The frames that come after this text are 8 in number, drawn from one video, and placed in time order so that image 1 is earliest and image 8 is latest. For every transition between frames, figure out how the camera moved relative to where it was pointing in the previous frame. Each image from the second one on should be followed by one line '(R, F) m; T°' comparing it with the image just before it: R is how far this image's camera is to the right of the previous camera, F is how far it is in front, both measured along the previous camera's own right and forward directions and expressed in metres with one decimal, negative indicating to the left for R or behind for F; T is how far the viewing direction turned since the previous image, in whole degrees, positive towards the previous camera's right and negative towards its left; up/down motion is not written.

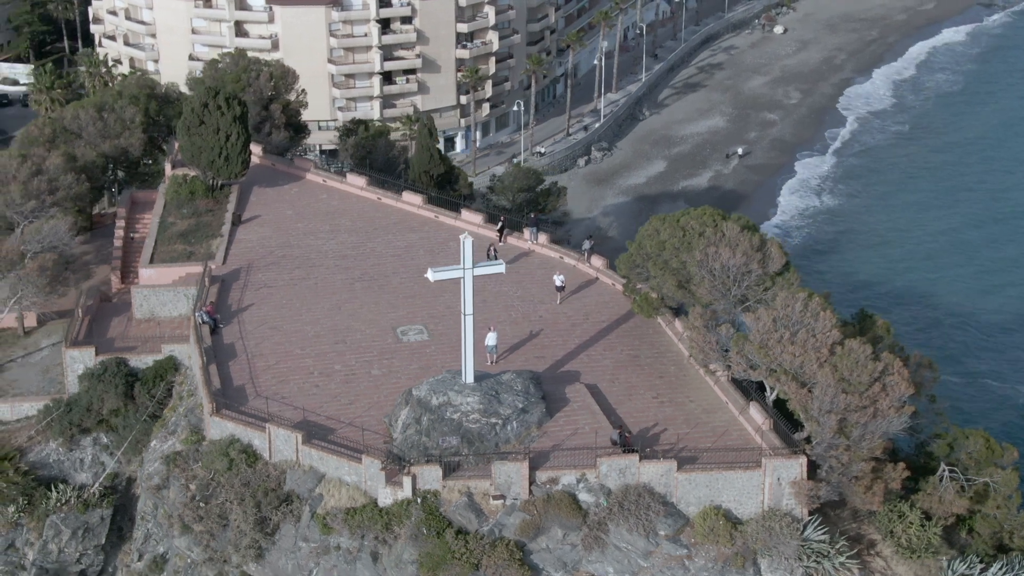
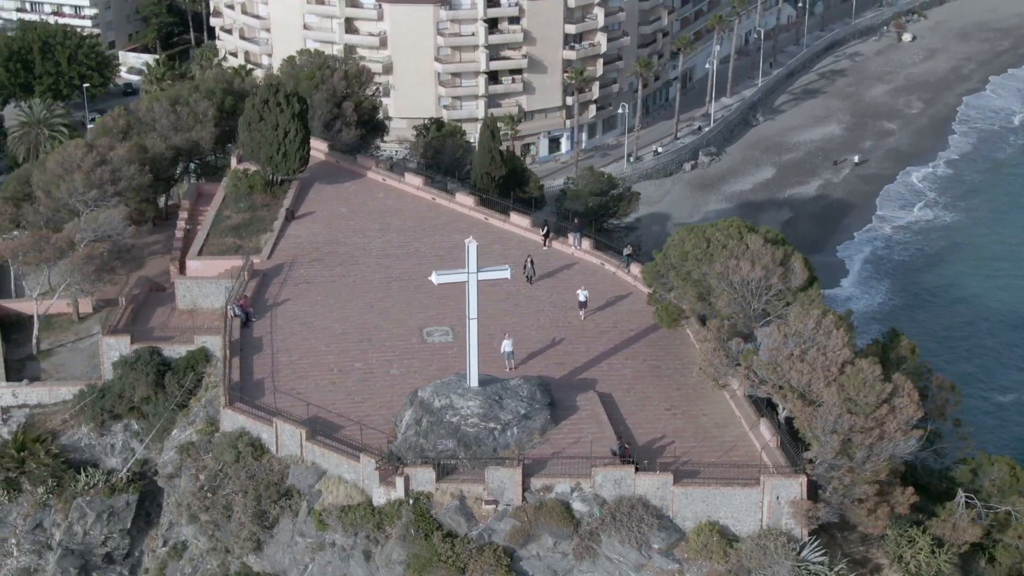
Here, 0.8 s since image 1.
(+3.4, +0.1) m; -5°
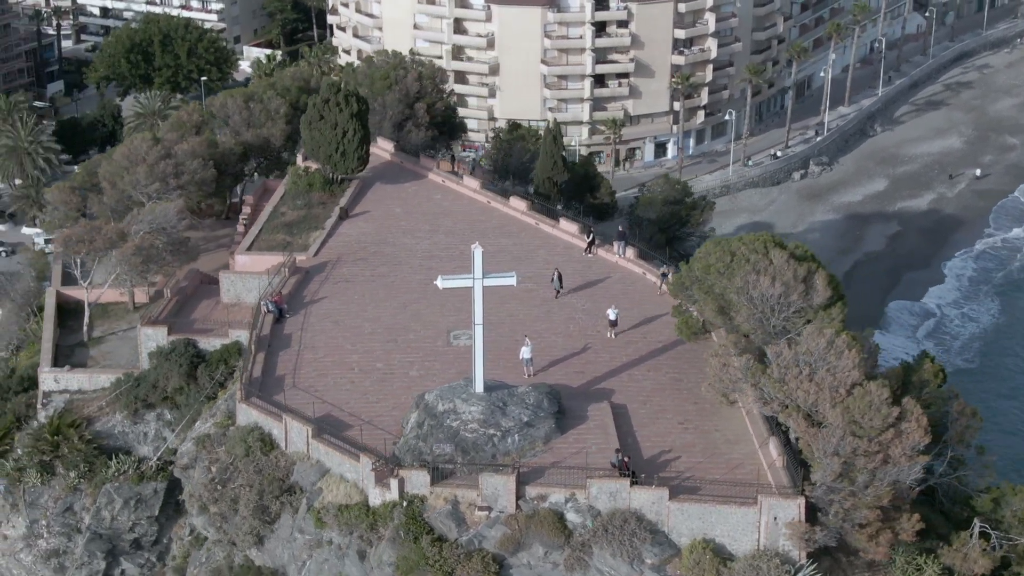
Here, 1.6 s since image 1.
(+3.4, +0.2) m; -5°
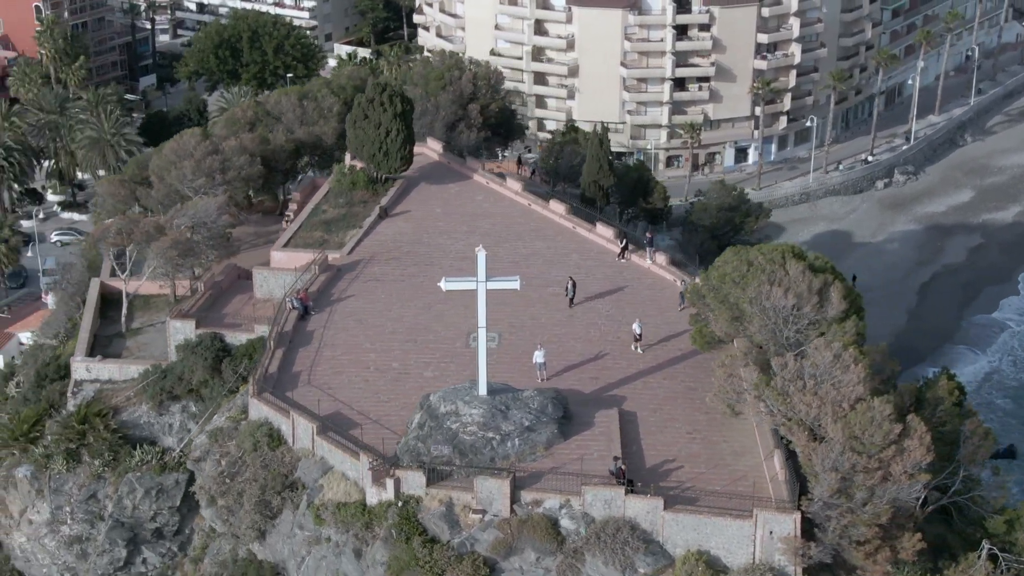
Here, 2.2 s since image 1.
(+2.6, +0.1) m; -4°
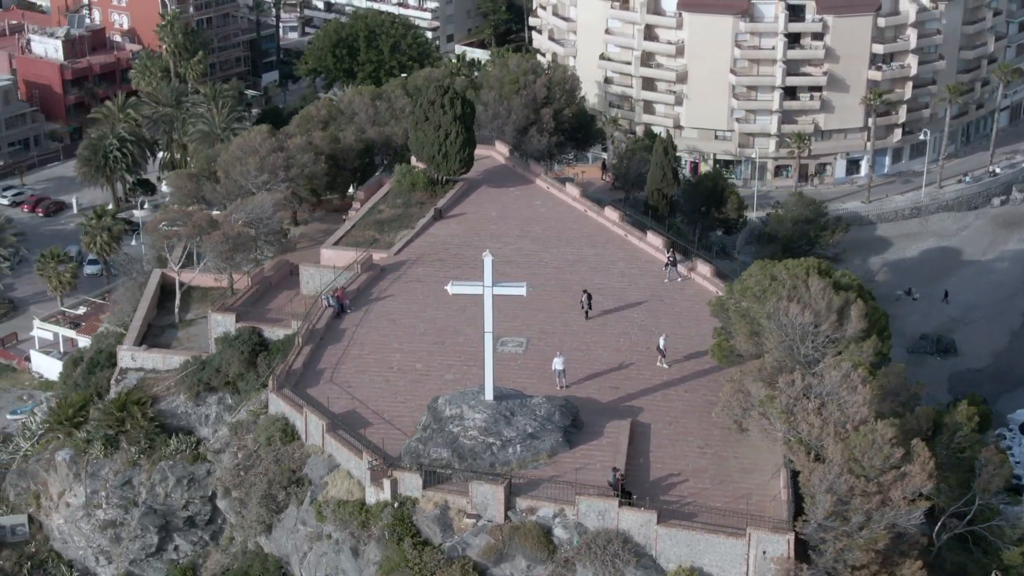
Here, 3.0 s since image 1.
(+3.4, +0.2) m; -5°
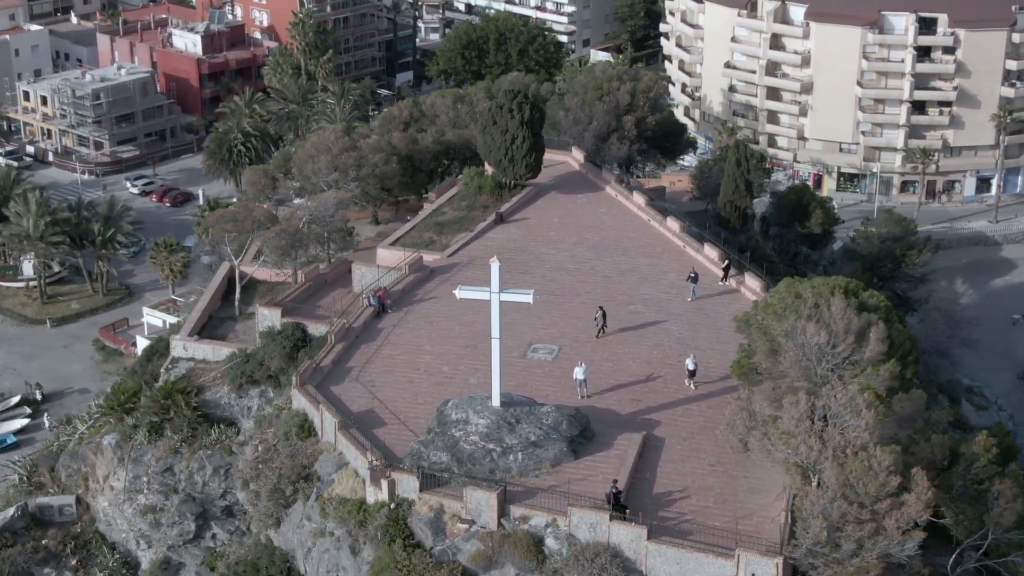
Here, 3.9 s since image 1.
(+3.9, +0.3) m; -6°
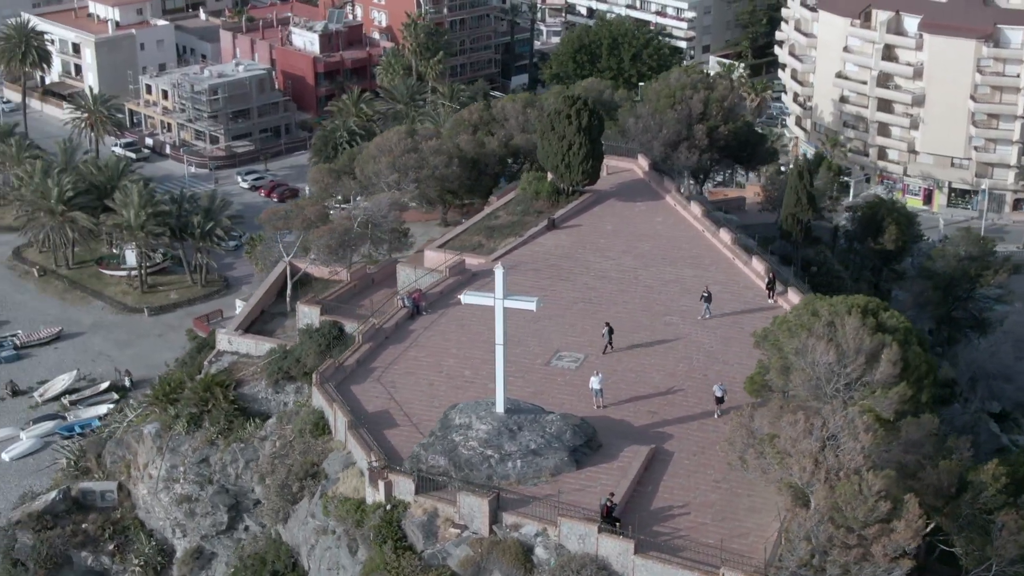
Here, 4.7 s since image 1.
(+3.4, +0.2) m; -5°
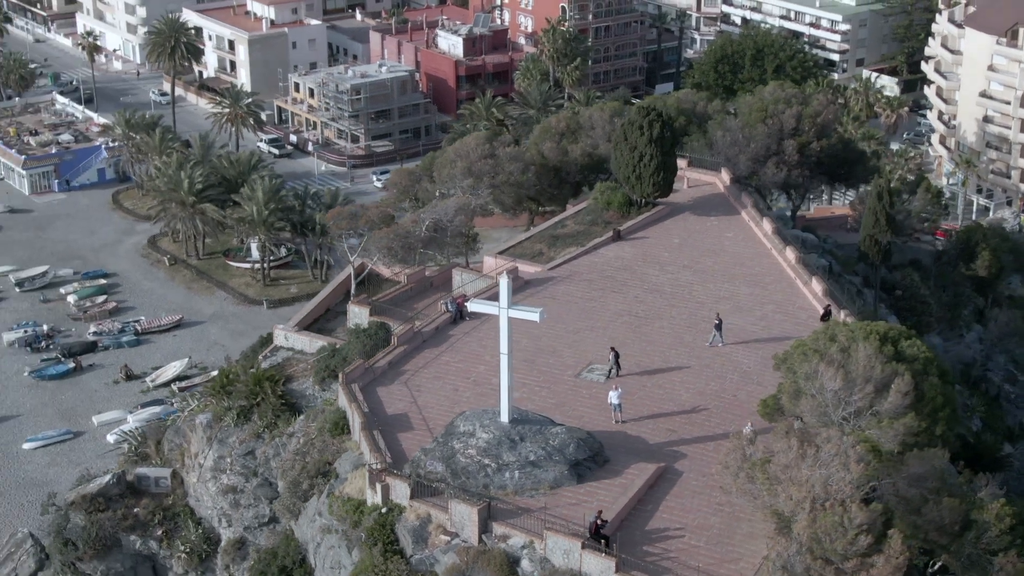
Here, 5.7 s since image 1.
(+4.3, +0.4) m; -7°
